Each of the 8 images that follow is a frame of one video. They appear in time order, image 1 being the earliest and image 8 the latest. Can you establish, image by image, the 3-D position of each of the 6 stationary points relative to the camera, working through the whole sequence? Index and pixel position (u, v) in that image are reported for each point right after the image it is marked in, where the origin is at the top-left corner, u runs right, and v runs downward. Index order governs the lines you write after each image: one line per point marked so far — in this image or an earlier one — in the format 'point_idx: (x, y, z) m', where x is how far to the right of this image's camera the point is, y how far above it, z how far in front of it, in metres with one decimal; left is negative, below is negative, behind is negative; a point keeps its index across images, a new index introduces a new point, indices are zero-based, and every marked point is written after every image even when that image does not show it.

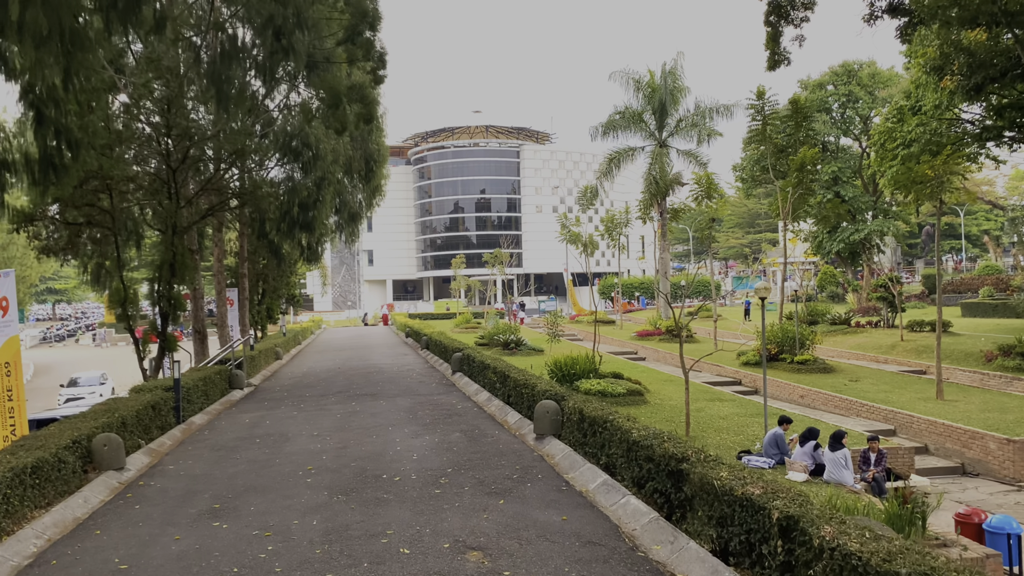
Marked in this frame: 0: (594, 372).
0: (+1.4, -1.5, +14.6) m
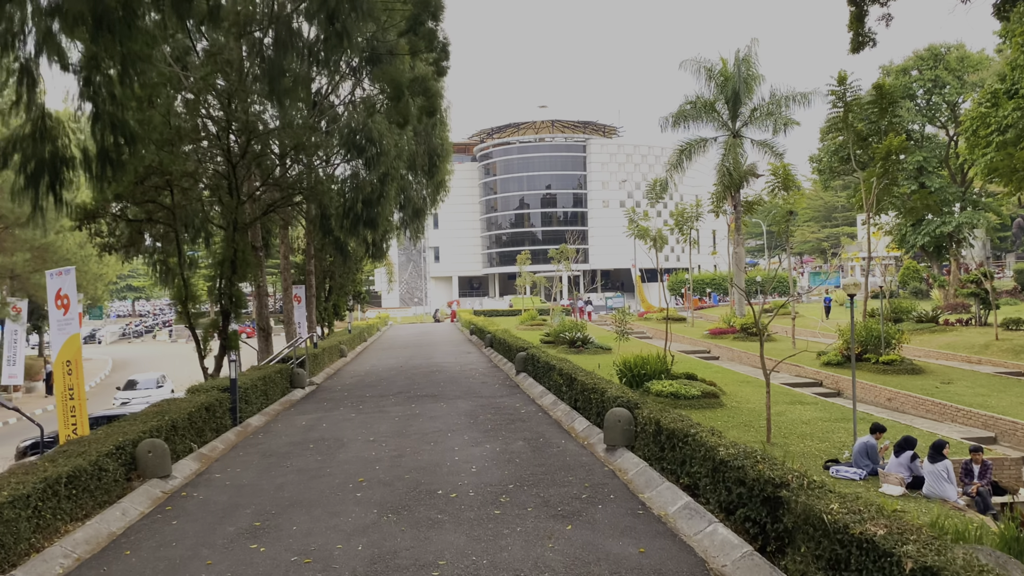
0: (+2.6, -1.4, +14.0) m
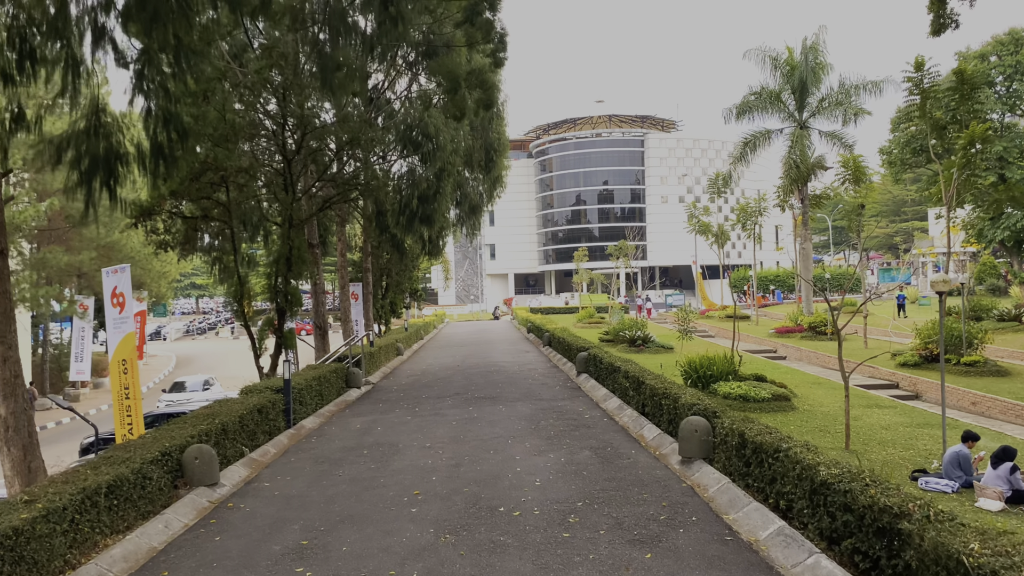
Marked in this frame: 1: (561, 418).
0: (+3.5, -1.4, +13.4) m
1: (+0.4, -1.2, +7.4) m
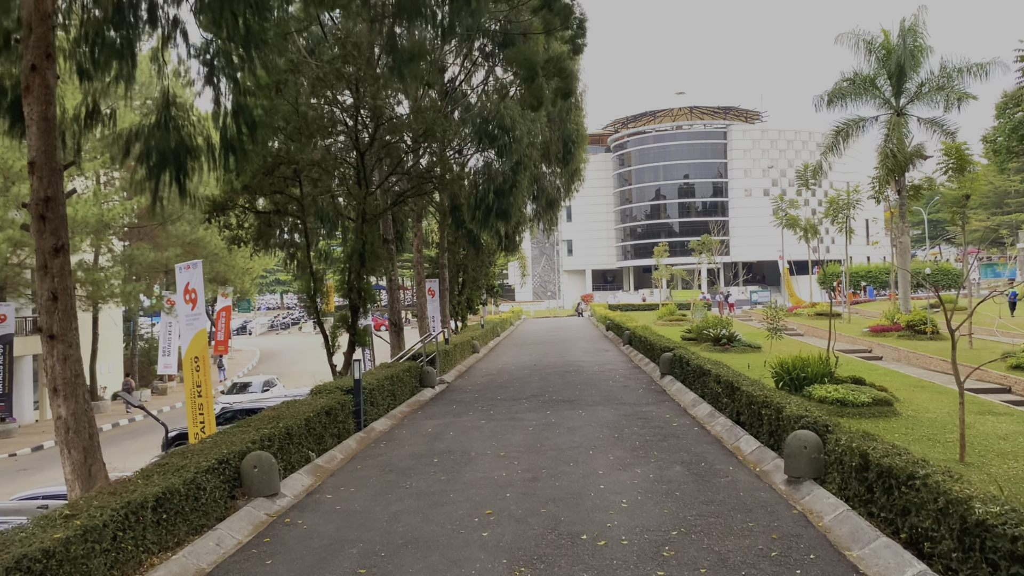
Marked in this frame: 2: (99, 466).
0: (+4.7, -1.3, +12.5) m
1: (+1.1, -1.1, +6.8) m
2: (-2.8, -1.2, +5.8) m
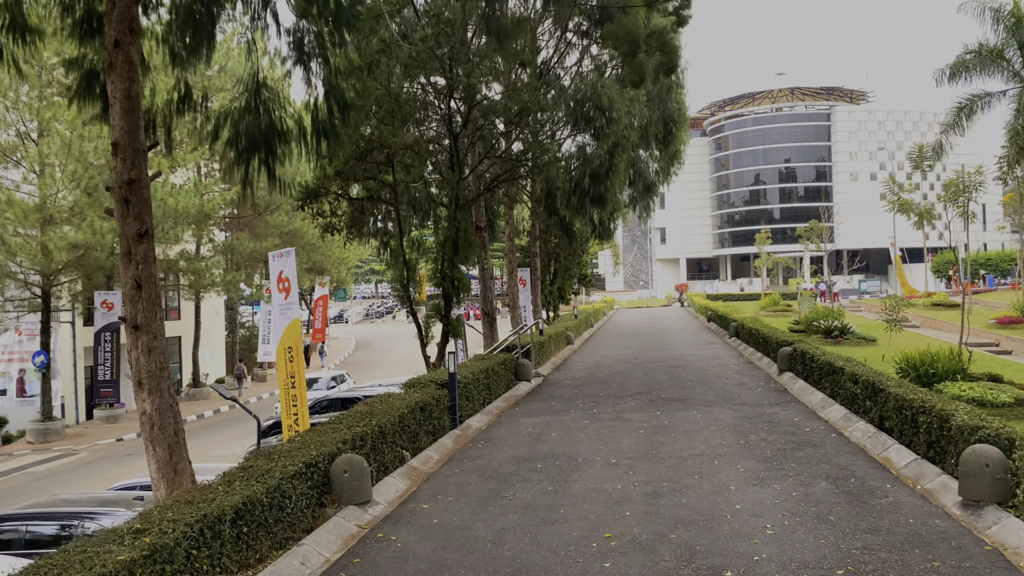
0: (+6.1, -1.2, +11.3) m
1: (+1.9, -1.0, +6.0) m
2: (-2.1, -1.1, +5.4) m
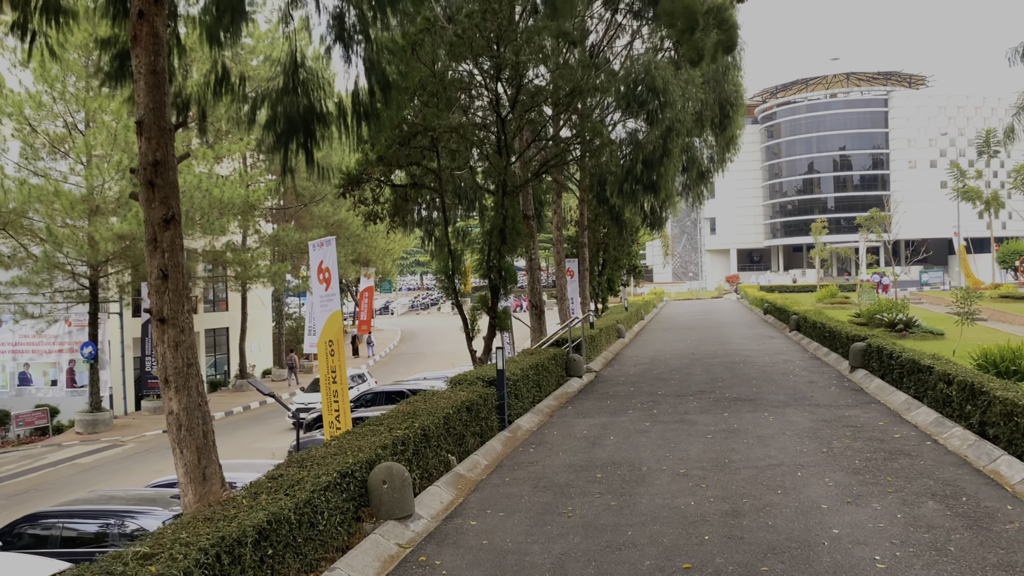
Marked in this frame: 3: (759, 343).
0: (+6.7, -1.0, +10.5) m
1: (+2.3, -1.0, +5.4) m
2: (-1.8, -1.1, +5.0) m
3: (+3.8, -0.8, +13.0) m
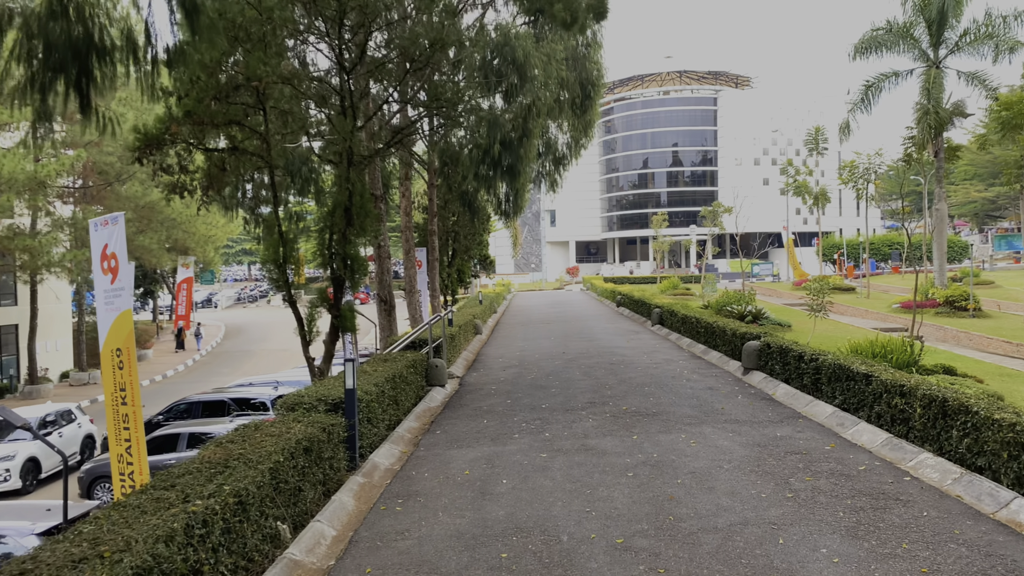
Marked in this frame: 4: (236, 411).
0: (+5.0, -1.0, +10.1) m
1: (+1.6, -0.9, +4.3) m
2: (-2.3, -1.1, +3.1) m
3: (+1.7, -0.7, +12.0) m
4: (-4.1, -1.8, +12.5) m
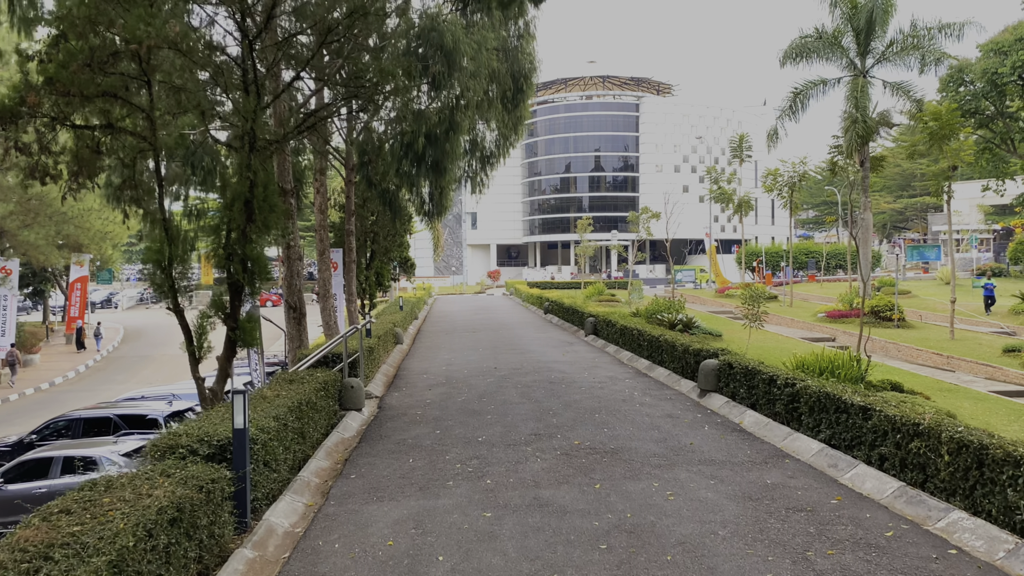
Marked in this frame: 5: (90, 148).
0: (+4.2, -1.1, +9.5) m
1: (+1.3, -1.0, +3.4) m
2: (-2.4, -1.1, +1.9) m
3: (+0.7, -0.8, +11.1) m
4: (-5.1, -1.9, +11.0) m
5: (-3.3, +1.1, +6.6) m
